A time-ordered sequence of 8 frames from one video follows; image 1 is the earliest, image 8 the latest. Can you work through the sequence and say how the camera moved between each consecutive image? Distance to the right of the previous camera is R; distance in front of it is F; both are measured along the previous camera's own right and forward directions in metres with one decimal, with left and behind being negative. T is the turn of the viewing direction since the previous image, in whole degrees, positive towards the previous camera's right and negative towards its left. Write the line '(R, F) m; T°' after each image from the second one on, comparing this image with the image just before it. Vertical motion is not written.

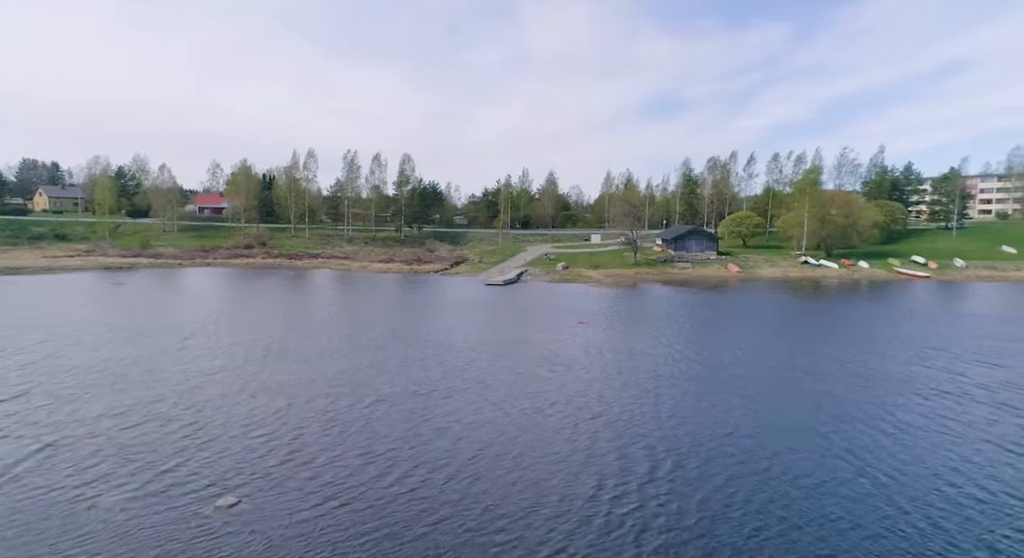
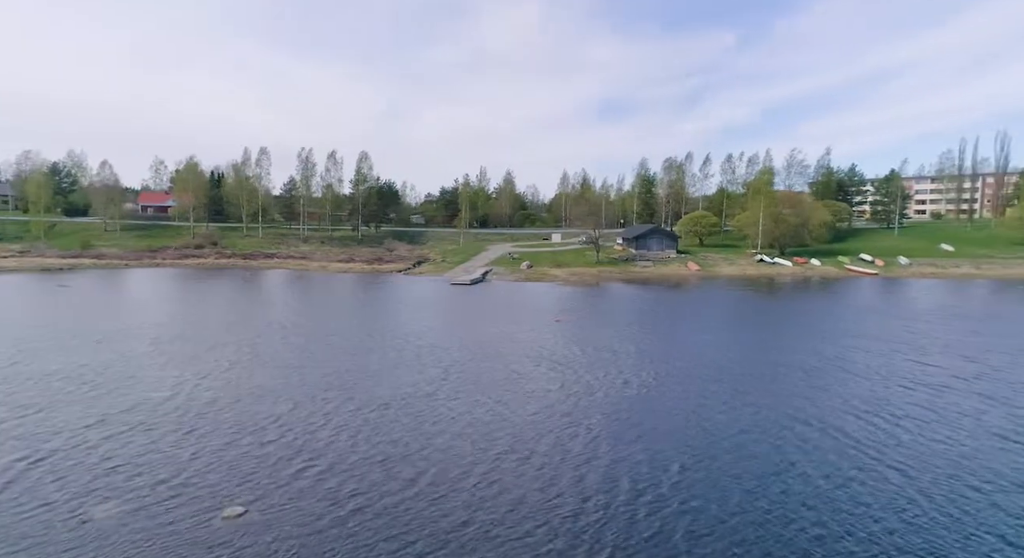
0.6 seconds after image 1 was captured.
(-0.3, +0.3) m; +4°
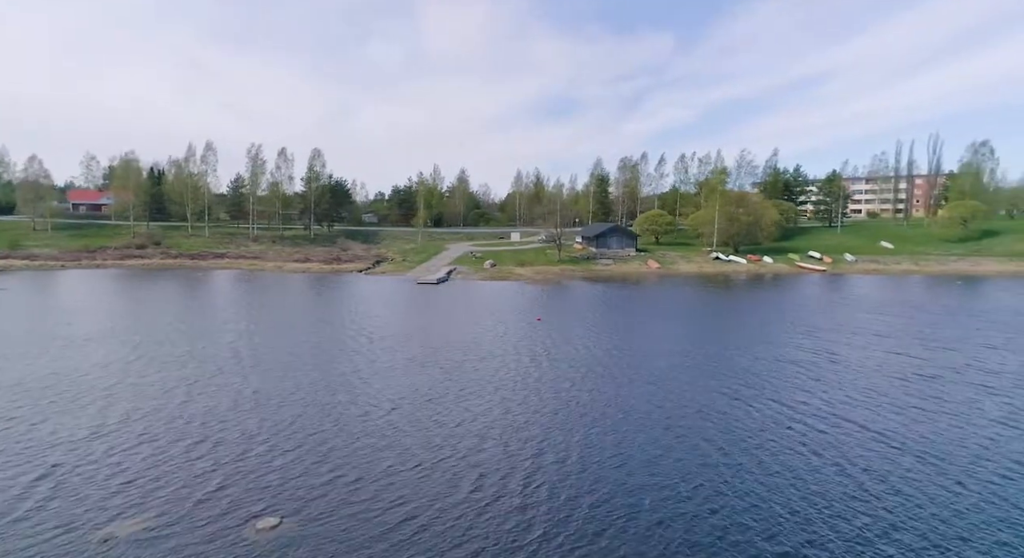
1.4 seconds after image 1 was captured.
(-0.5, +0.3) m; +5°
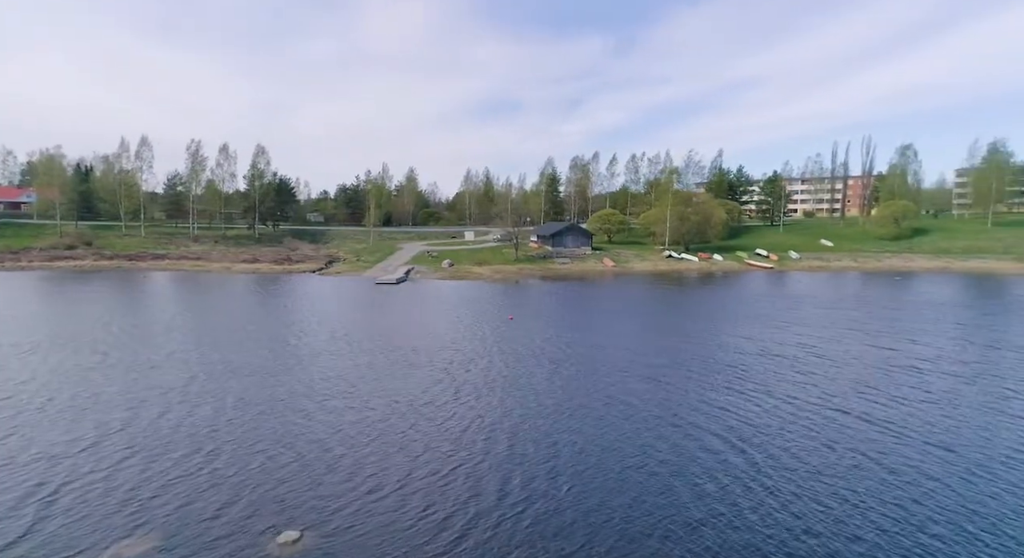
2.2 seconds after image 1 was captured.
(-0.5, +0.2) m; +5°
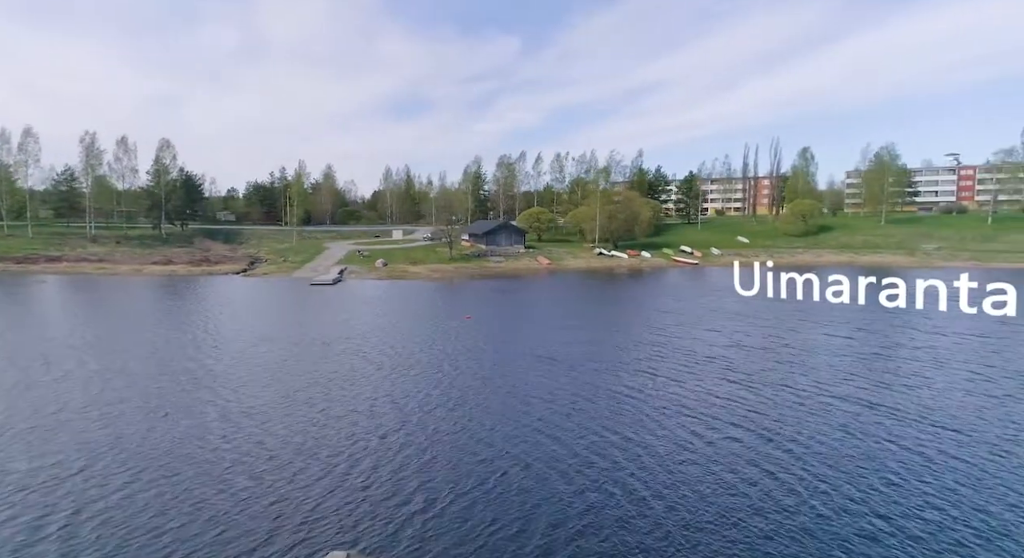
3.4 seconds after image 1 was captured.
(-0.7, +0.2) m; +8°
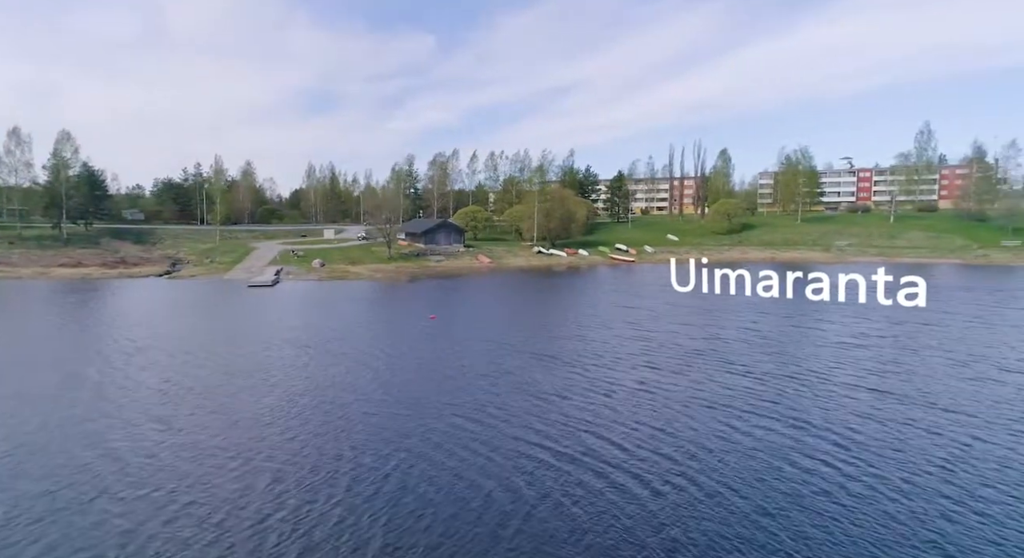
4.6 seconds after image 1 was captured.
(-0.7, 0.0) m; +7°
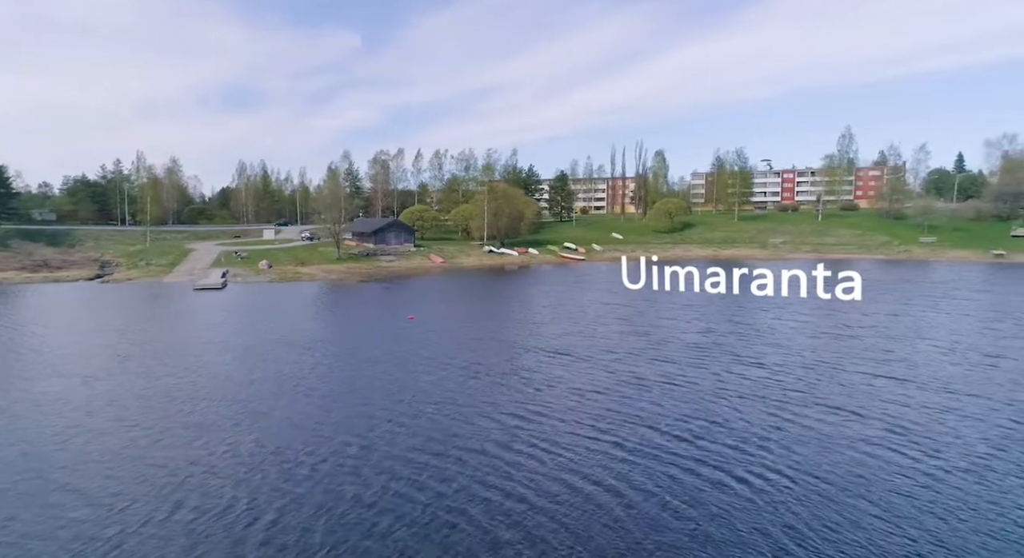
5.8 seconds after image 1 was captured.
(-0.7, -0.2) m; +6°
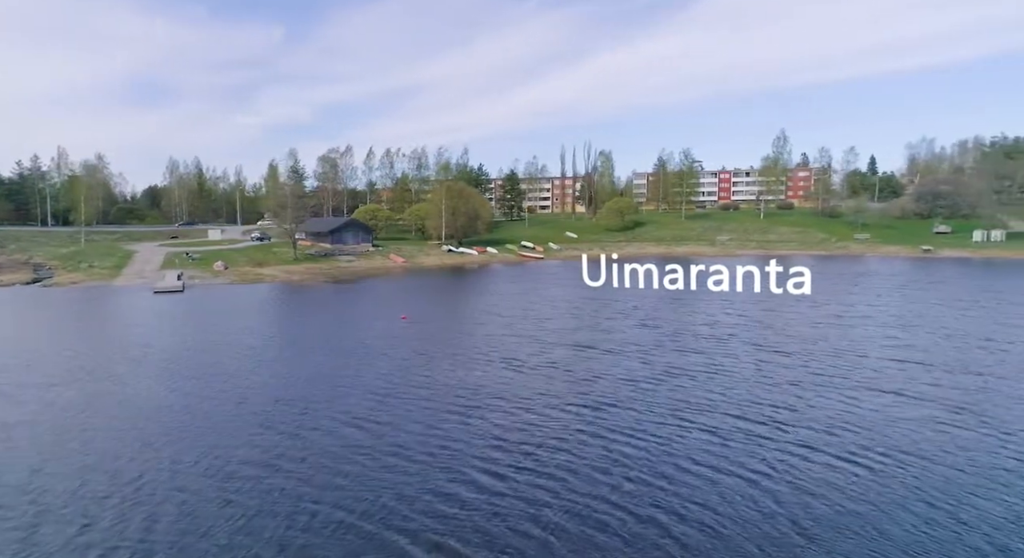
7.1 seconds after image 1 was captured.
(-0.9, -0.5) m; +5°
